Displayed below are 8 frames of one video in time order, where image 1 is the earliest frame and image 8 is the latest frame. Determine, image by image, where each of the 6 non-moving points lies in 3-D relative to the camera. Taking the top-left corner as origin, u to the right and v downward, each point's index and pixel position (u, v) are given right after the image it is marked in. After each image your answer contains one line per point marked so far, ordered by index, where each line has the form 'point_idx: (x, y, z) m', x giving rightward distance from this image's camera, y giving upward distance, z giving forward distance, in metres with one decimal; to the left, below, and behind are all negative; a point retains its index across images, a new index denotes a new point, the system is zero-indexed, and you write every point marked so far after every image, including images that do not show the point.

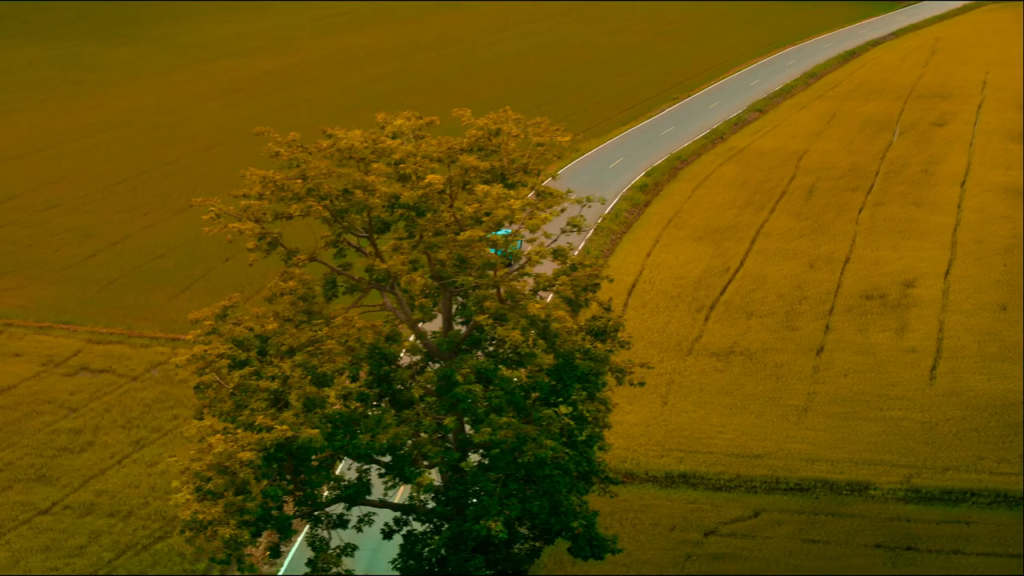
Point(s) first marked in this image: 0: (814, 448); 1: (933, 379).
0: (+2.7, -1.4, +17.9) m
1: (+4.2, -0.9, +20.0) m
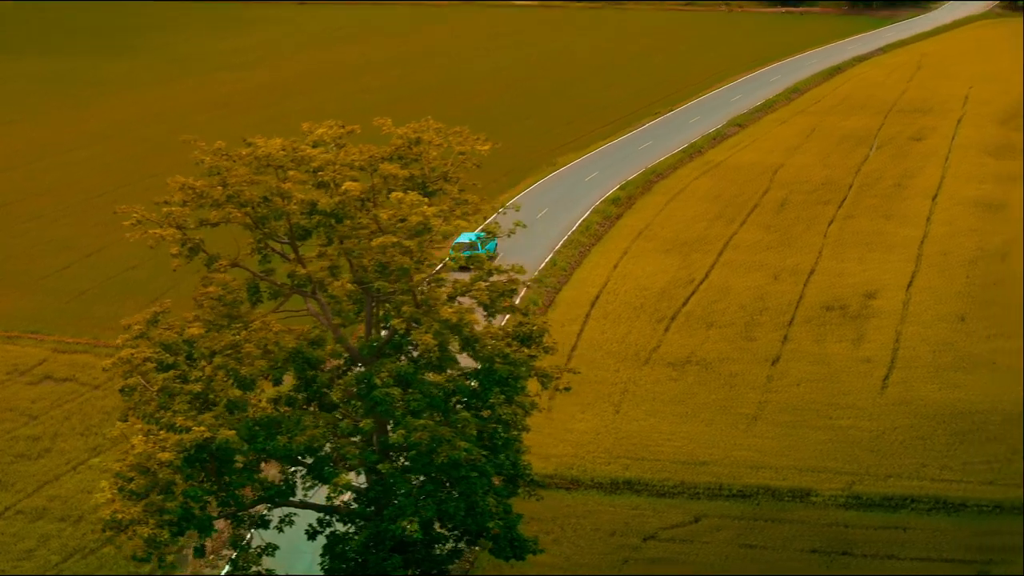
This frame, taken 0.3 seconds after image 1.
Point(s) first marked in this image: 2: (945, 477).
0: (+2.2, -1.5, +18.2) m
1: (+3.8, -1.0, +20.2) m
2: (+3.8, -1.7, +17.6) m
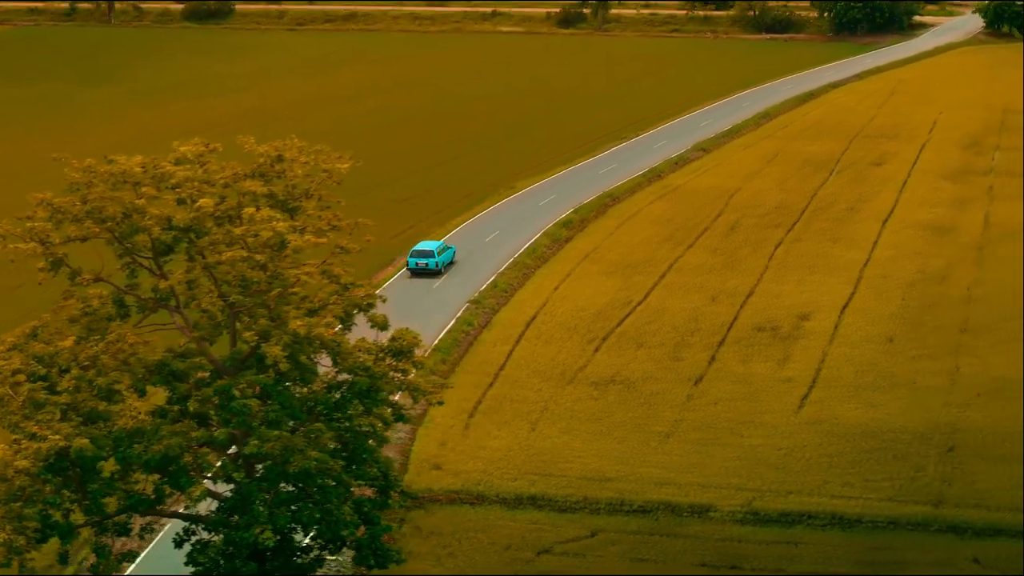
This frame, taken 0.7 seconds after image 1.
0: (+1.4, -1.7, +18.4) m
1: (+3.0, -1.2, +20.5) m
2: (+3.0, -1.8, +17.9) m
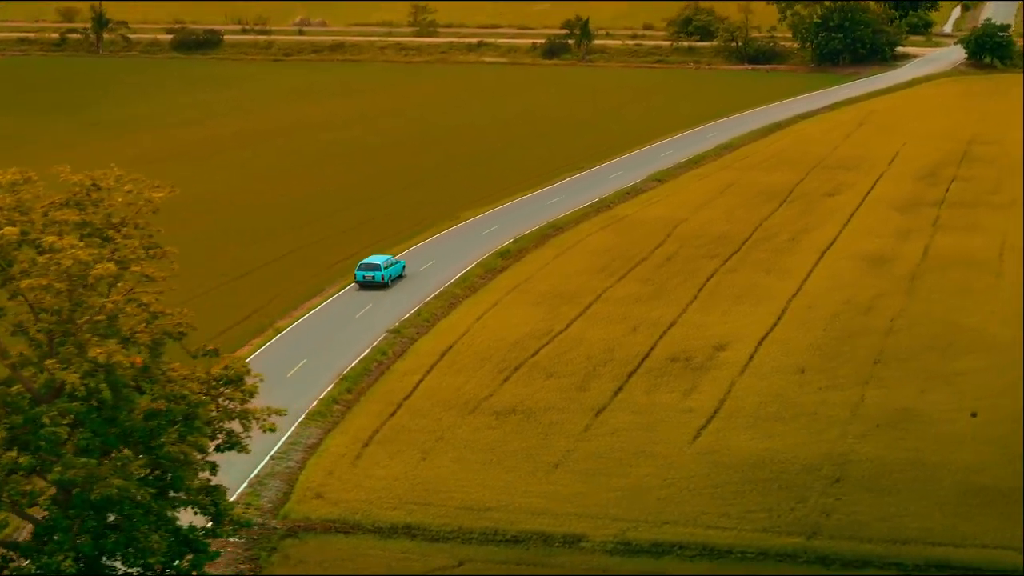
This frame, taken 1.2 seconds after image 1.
0: (+0.3, -2.0, +18.4) m
1: (+1.9, -1.5, +20.4) m
2: (+1.9, -2.1, +17.8) m
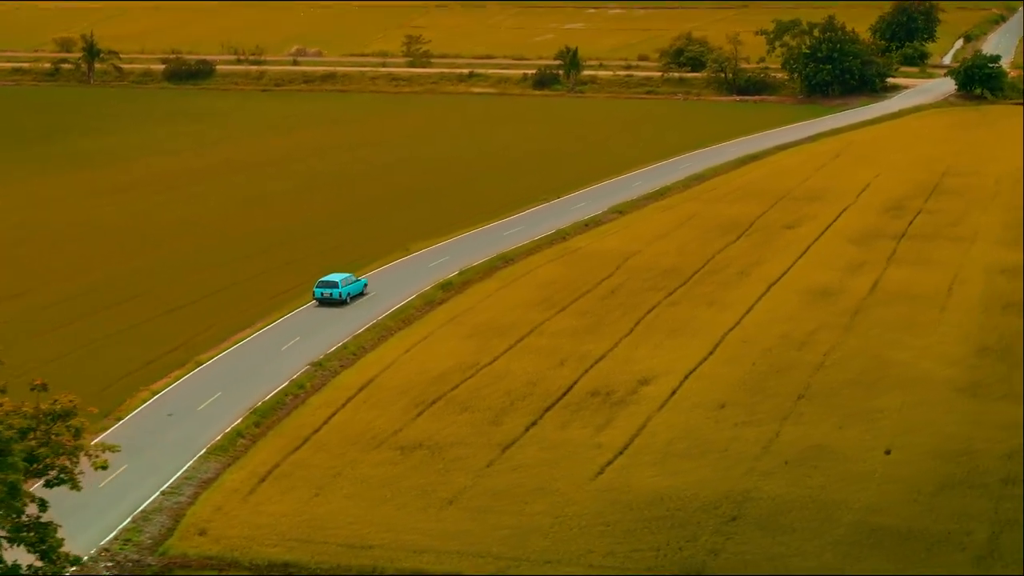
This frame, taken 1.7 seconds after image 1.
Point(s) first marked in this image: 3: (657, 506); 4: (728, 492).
0: (-0.7, -2.3, +18.0) m
1: (+0.9, -1.9, +20.0) m
2: (+0.8, -2.4, +17.5) m
3: (+1.4, -2.1, +19.1) m
4: (+2.1, -2.0, +19.4) m
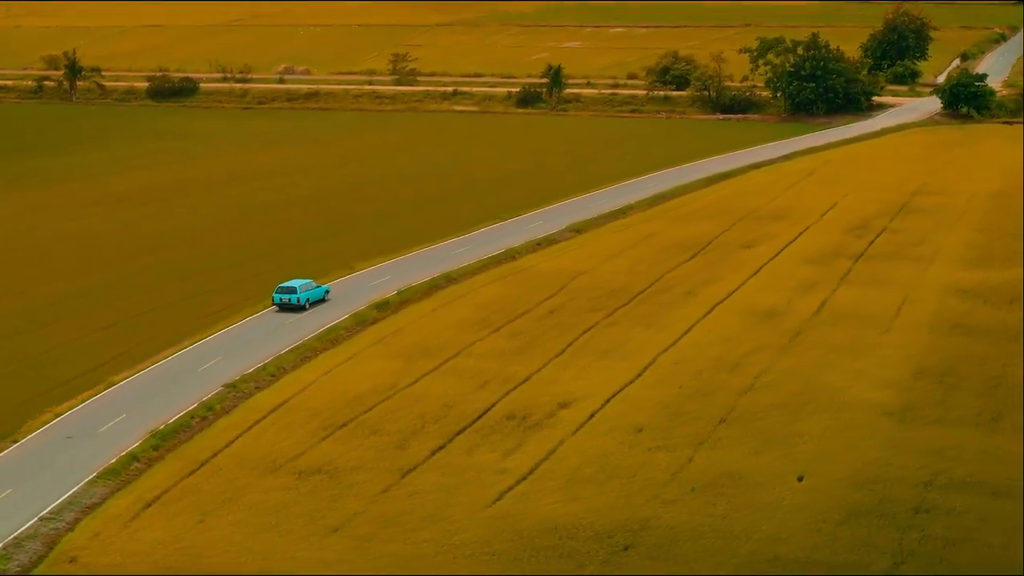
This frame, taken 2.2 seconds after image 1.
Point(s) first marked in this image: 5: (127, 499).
0: (-1.8, -2.4, +17.4) m
1: (-0.1, -2.1, +19.4) m
2: (-0.2, -2.6, +16.8) m
3: (+0.3, -2.3, +18.4) m
4: (+1.1, -2.2, +18.7) m
5: (-3.8, -2.1, +19.6) m
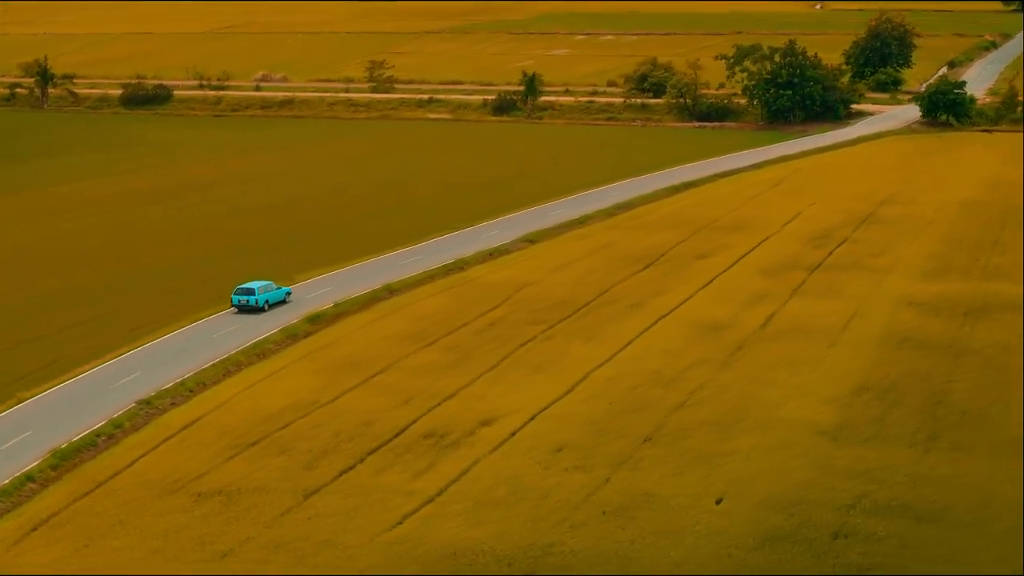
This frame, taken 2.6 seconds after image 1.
0: (-2.7, -2.6, +16.6) m
1: (-1.1, -2.2, +18.5) m
2: (-1.2, -2.7, +16.0) m
3: (-0.6, -2.4, +17.6) m
4: (+0.2, -2.3, +17.9) m
5: (-4.7, -2.2, +18.8) m
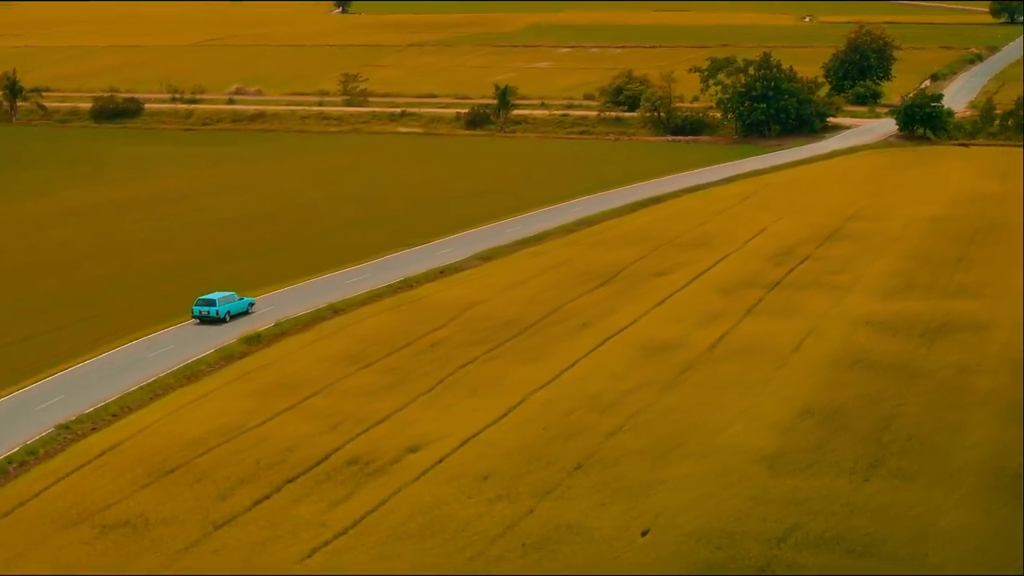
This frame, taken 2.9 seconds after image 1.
0: (-3.5, -2.8, +15.8) m
1: (-1.8, -2.4, +17.8) m
2: (-1.9, -2.9, +15.2) m
3: (-1.3, -2.6, +16.8) m
4: (-0.6, -2.5, +17.1) m
5: (-5.4, -2.4, +18.0) m
